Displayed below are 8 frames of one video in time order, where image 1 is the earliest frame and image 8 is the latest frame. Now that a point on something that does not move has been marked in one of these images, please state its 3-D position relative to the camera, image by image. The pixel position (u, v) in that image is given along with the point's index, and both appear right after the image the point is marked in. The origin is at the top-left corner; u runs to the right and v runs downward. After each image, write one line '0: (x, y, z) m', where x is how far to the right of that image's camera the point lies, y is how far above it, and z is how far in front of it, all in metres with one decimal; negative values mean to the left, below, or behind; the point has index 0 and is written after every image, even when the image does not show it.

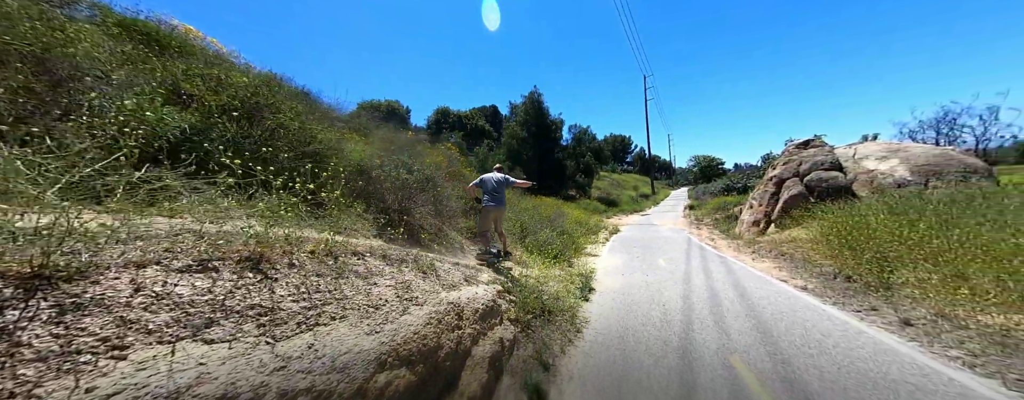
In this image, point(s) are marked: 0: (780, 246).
0: (+9.3, -1.6, +10.6) m
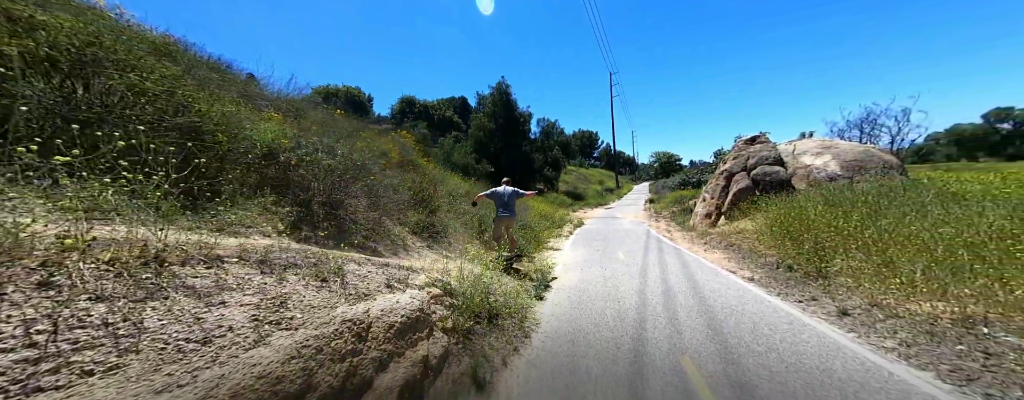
0: (+7.9, -1.3, +11.1) m
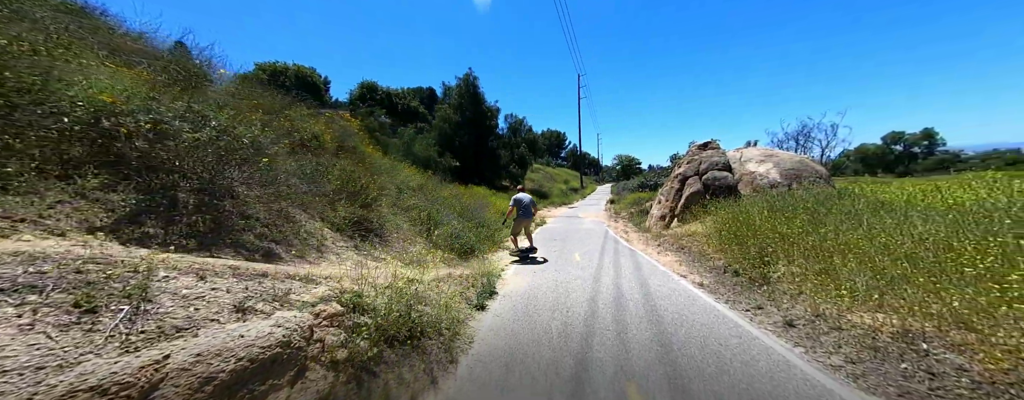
0: (+6.2, -1.5, +11.3) m
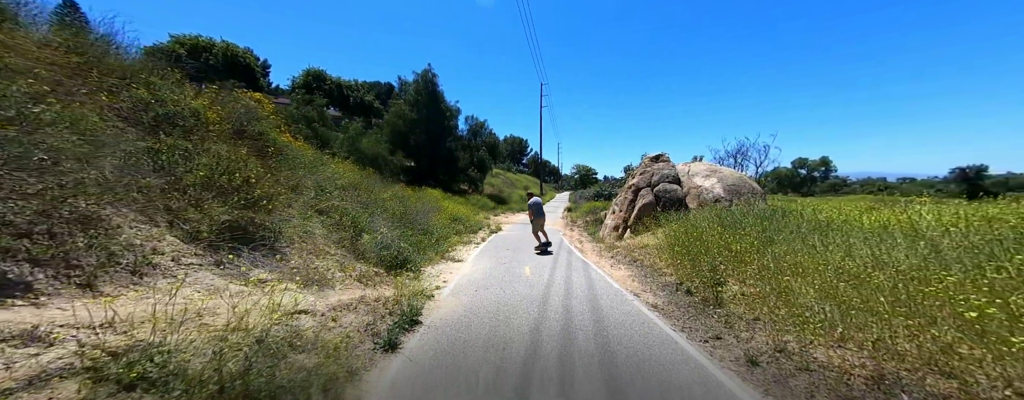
0: (+4.3, -1.9, +10.9) m
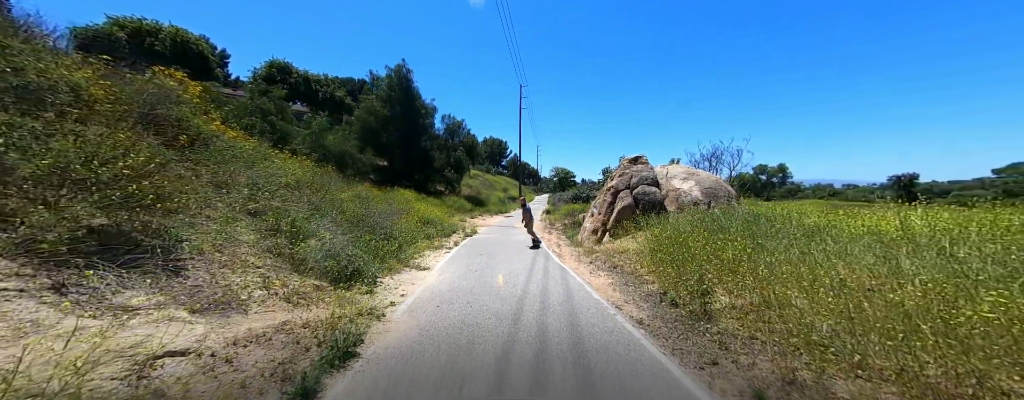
0: (+3.4, -2.0, +10.4) m
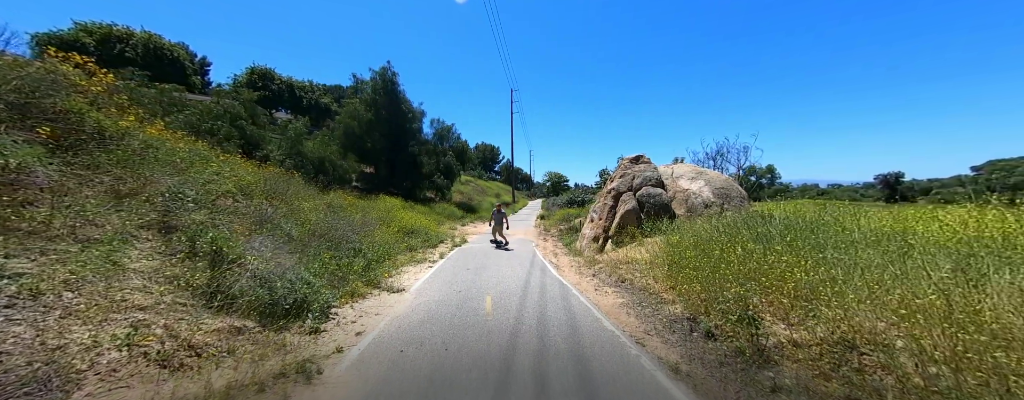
0: (+3.2, -2.1, +9.0) m
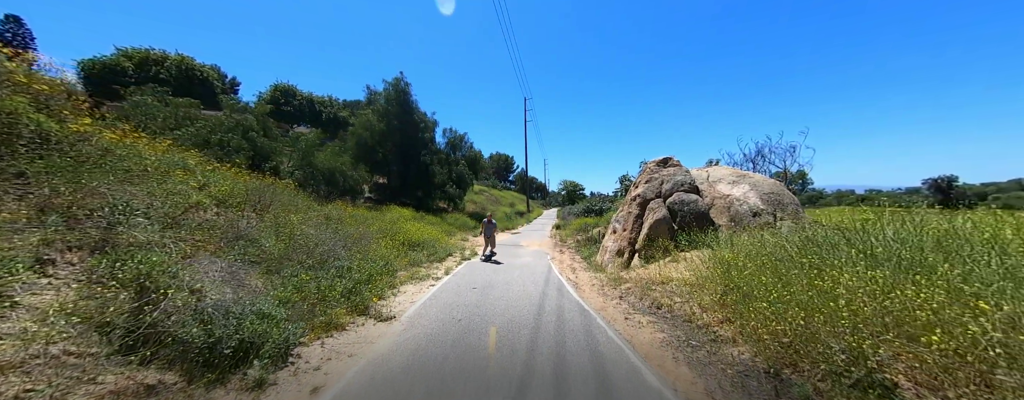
0: (+3.5, -2.3, +7.5) m
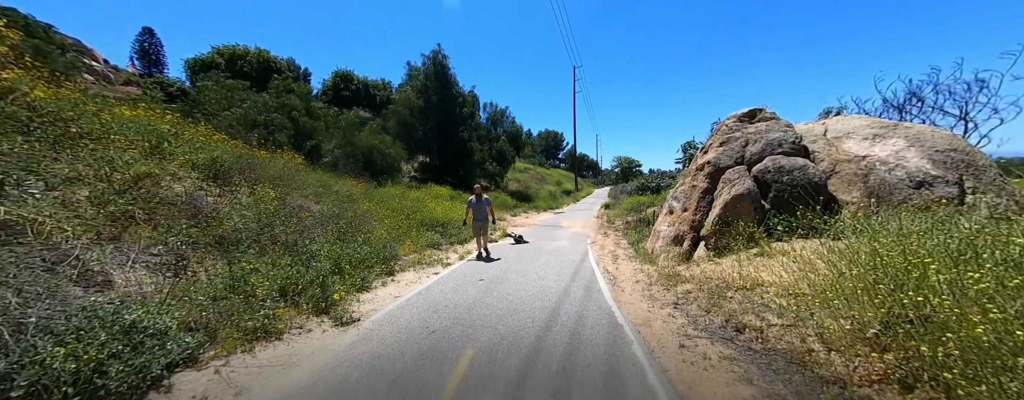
0: (+3.6, -1.7, +5.0) m
